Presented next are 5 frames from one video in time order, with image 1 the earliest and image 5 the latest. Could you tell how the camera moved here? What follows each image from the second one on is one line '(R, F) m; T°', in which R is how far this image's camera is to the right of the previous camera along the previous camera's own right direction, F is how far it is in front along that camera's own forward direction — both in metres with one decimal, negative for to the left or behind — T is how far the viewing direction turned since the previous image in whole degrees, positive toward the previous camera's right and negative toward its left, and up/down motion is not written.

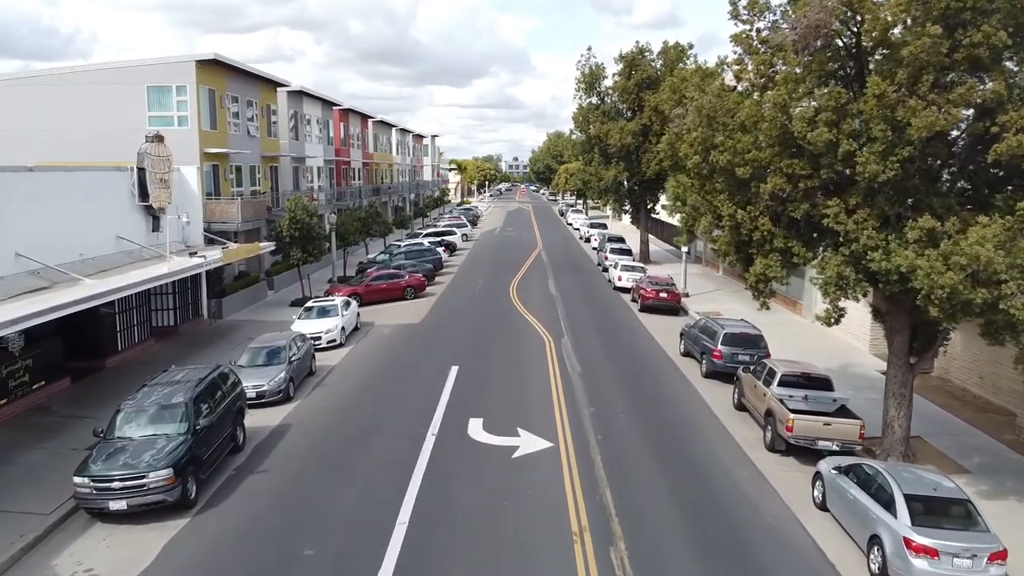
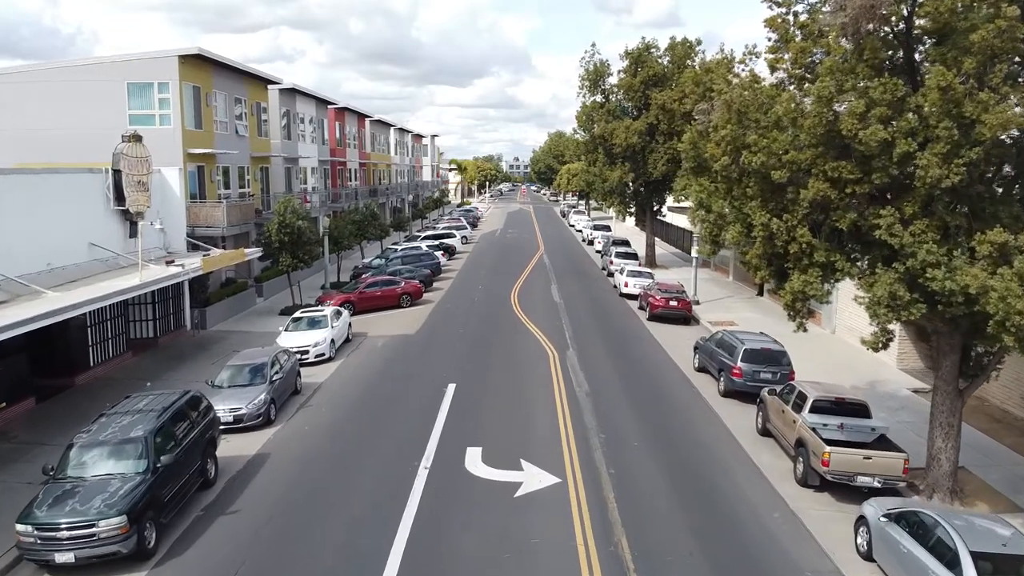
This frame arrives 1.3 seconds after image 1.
(0.0, +1.6) m; 0°
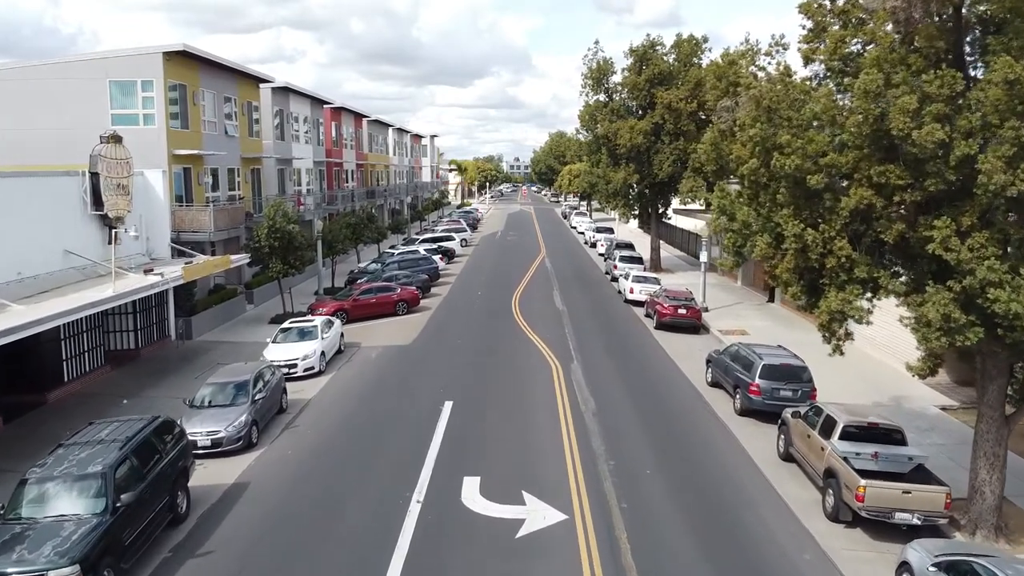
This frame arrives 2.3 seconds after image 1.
(0.0, +1.3) m; 0°
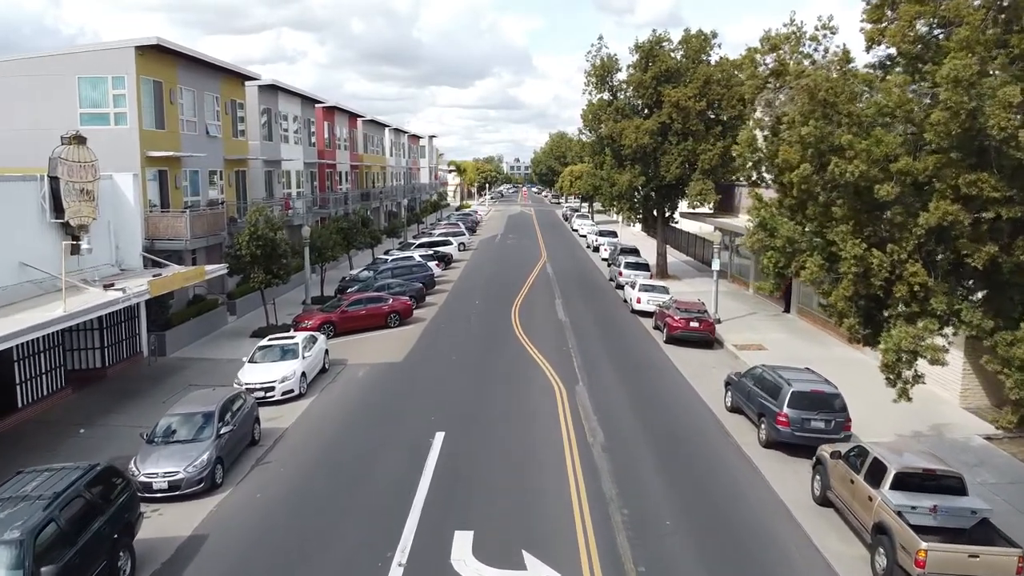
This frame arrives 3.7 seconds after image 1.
(0.0, +1.8) m; 0°
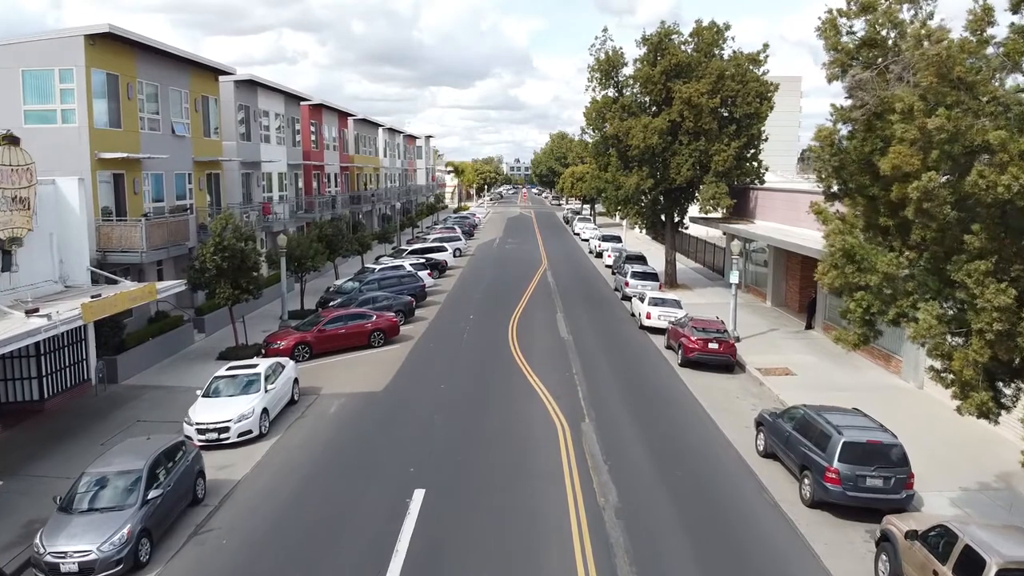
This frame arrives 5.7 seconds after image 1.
(+0.1, +2.6) m; 0°
